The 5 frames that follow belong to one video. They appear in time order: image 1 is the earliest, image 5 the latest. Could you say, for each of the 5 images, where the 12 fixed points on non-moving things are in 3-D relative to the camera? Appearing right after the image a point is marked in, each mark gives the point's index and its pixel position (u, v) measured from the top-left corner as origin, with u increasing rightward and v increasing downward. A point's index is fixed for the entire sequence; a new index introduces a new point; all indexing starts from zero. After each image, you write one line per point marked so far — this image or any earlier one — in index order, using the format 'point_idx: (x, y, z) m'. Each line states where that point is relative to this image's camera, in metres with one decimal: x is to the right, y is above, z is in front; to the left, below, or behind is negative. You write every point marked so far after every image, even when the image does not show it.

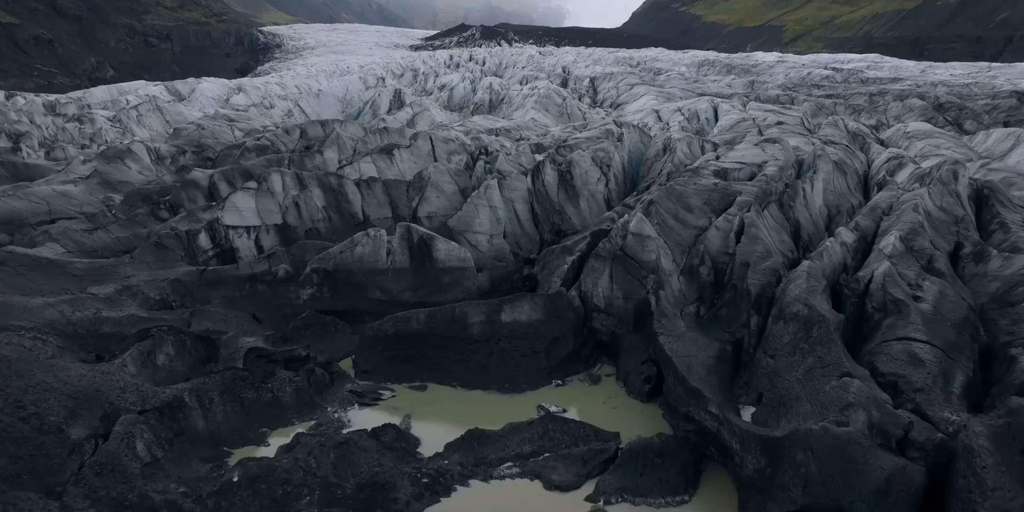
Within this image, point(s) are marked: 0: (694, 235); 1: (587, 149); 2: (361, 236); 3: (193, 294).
0: (+2.7, +0.3, +10.9) m
1: (+1.7, +2.5, +17.4) m
2: (-2.2, +0.3, +10.9) m
3: (-4.5, -0.6, +10.3) m
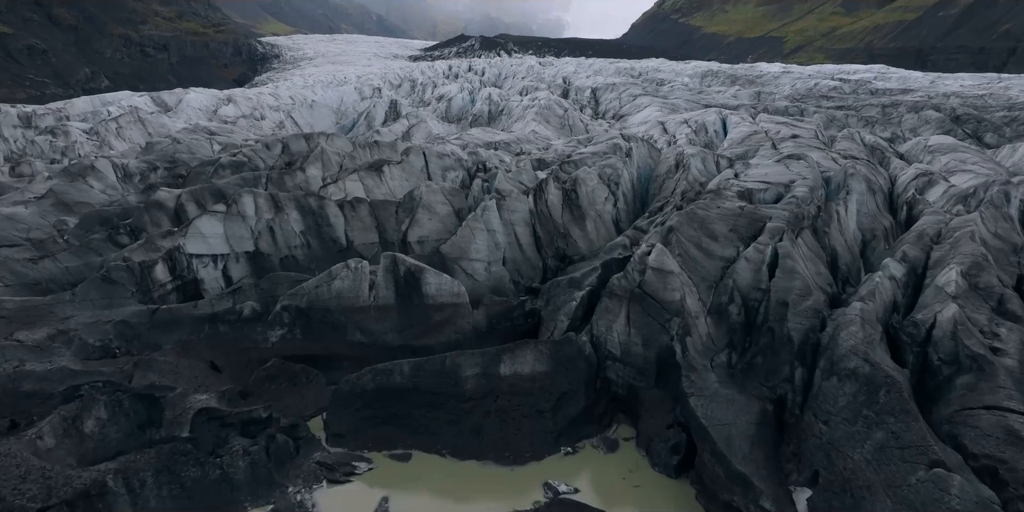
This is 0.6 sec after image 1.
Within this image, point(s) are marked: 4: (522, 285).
0: (+2.7, -0.1, +9.5) m
1: (+1.8, +2.0, +16.0) m
2: (-2.2, -0.2, +9.5) m
3: (-4.5, -1.0, +8.9) m
4: (+0.2, -0.5, +12.8) m
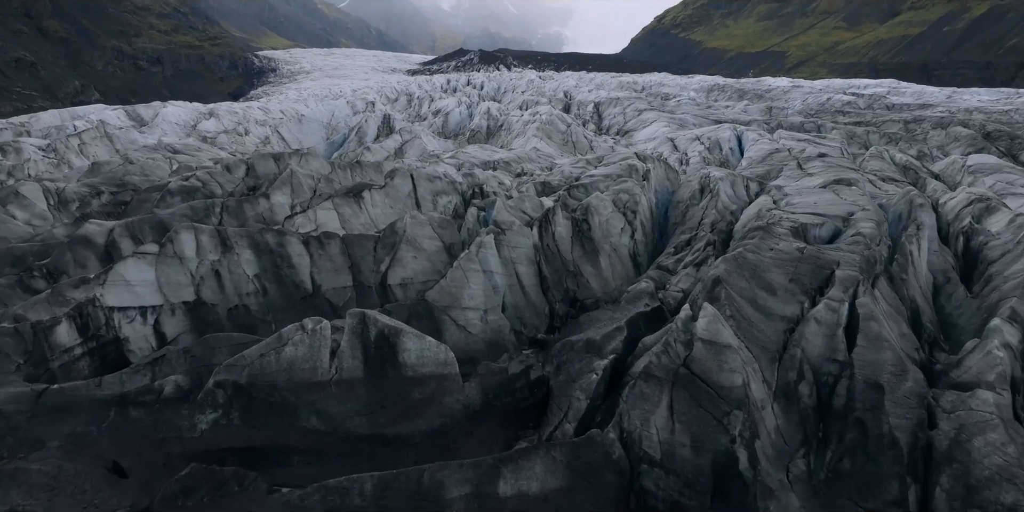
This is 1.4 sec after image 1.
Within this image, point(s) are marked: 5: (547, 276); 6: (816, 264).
0: (+2.7, -0.7, +7.4) m
1: (+1.8, +1.3, +13.9) m
2: (-2.2, -0.8, +7.4) m
3: (-4.4, -1.6, +6.8) m
4: (+0.2, -1.2, +10.7) m
5: (+0.5, -0.3, +11.5) m
6: (+3.4, -0.1, +8.2) m
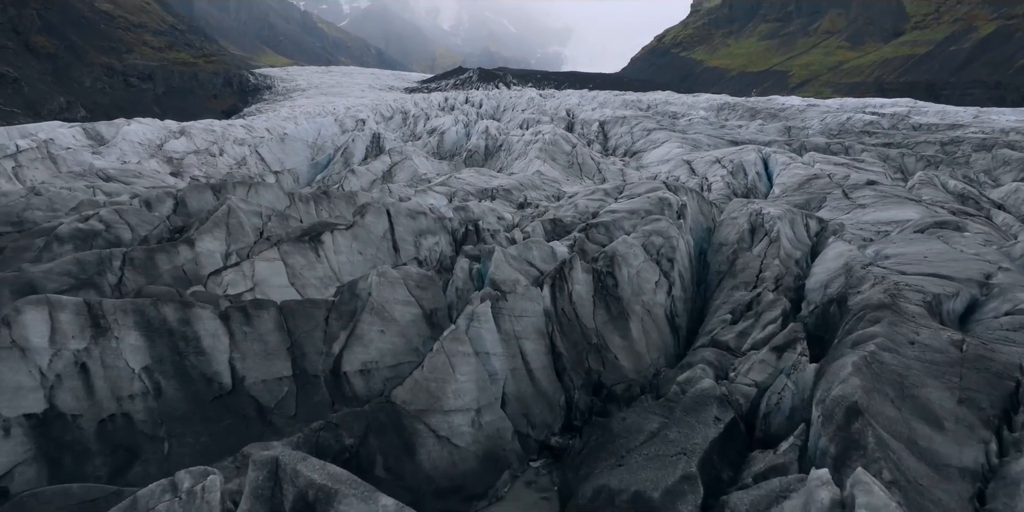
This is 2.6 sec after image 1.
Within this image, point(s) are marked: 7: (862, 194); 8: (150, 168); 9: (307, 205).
0: (+2.7, -1.4, +4.4) m
1: (+1.8, +0.4, +11.0) m
2: (-2.1, -1.4, +4.4) m
3: (-4.4, -2.2, +3.8) m
4: (+0.2, -1.9, +7.7) m
5: (+0.6, -1.1, +8.5) m
6: (+3.4, -0.8, +5.3) m
7: (+8.4, +1.5, +17.7) m
8: (-9.9, +2.4, +19.9) m
9: (-3.3, +0.8, +11.9) m
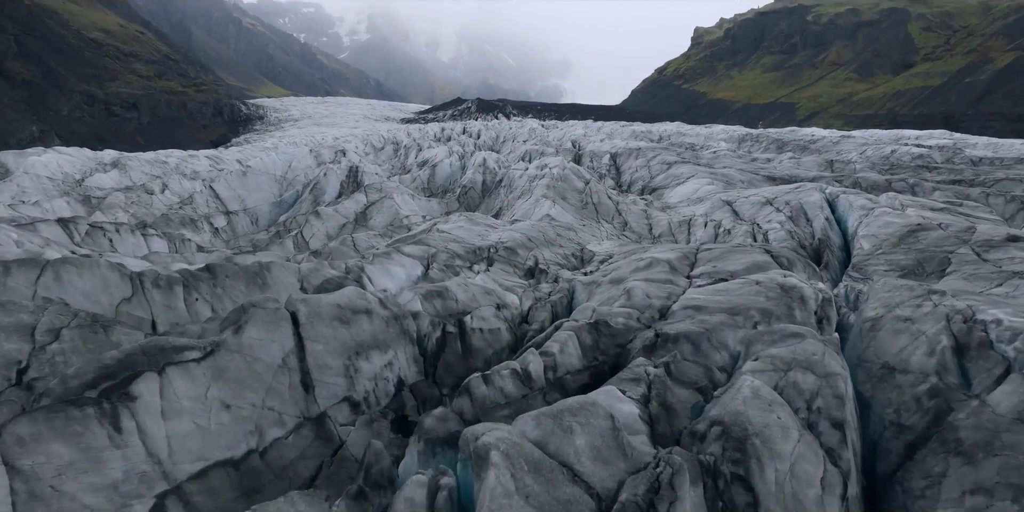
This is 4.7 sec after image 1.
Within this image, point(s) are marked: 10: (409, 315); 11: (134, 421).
0: (+2.8, -2.3, -0.9) m
1: (+1.9, -0.8, +5.8) m
2: (-2.0, -2.3, -0.9) m
3: (-4.3, -3.1, -1.5) m
4: (+0.3, -3.0, +2.4) m
5: (+0.7, -2.2, +3.3) m
6: (+3.5, -1.8, 0.0) m
7: (+8.5, +0.1, +12.5) m
8: (-9.8, +0.9, +14.8) m
9: (-3.2, -0.4, +6.7) m
10: (-1.0, -0.6, +6.8) m
11: (-2.5, -1.1, +4.6) m
